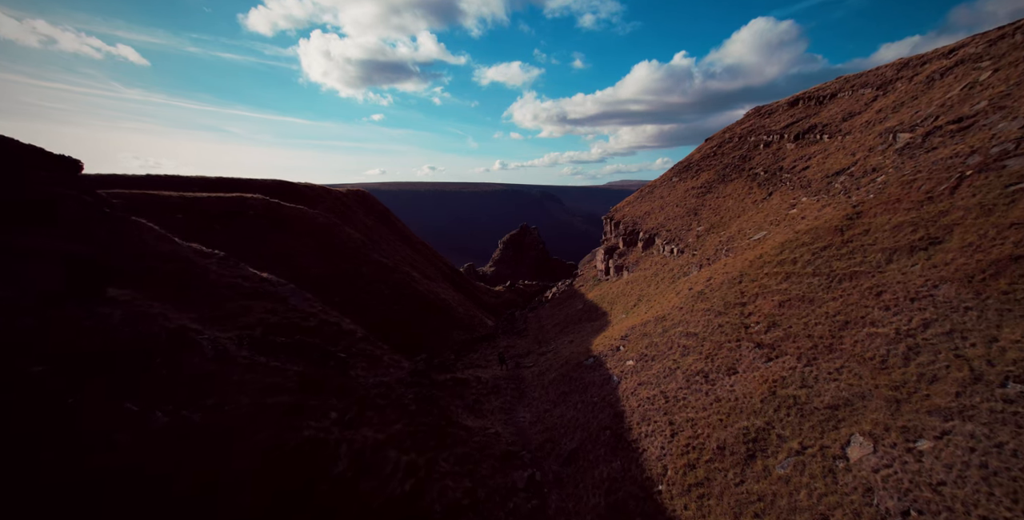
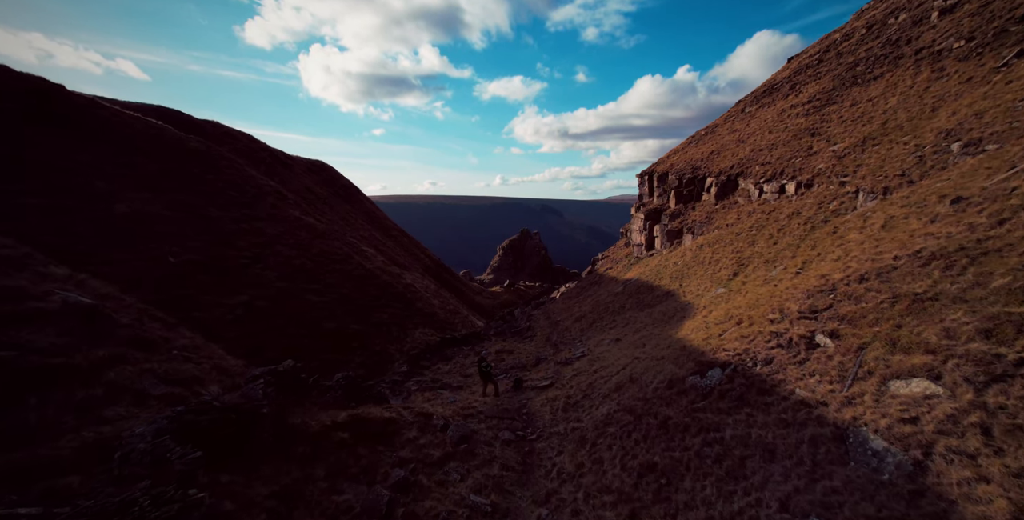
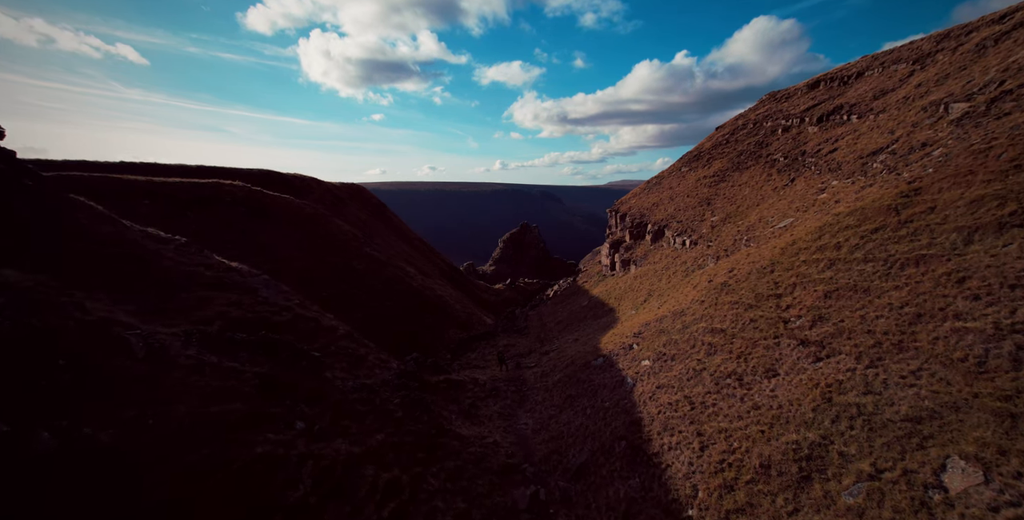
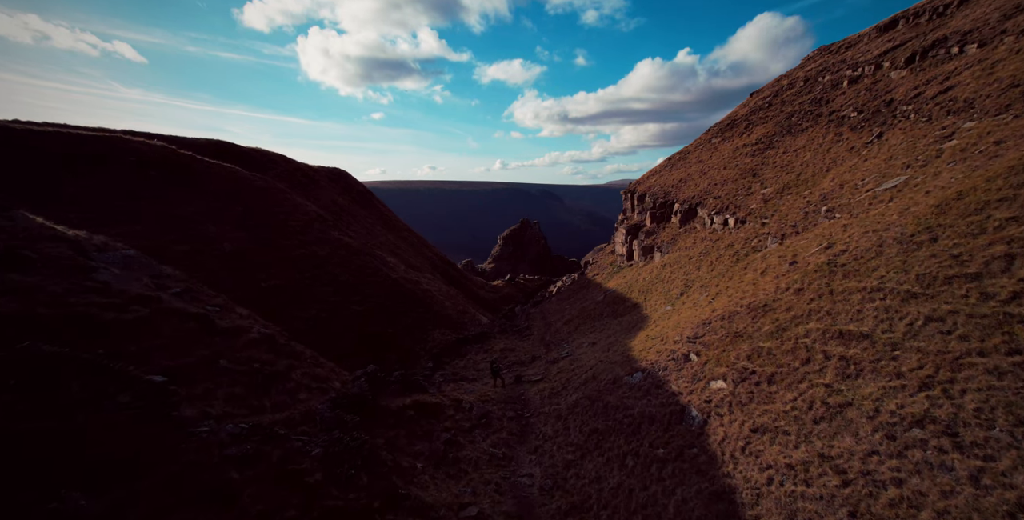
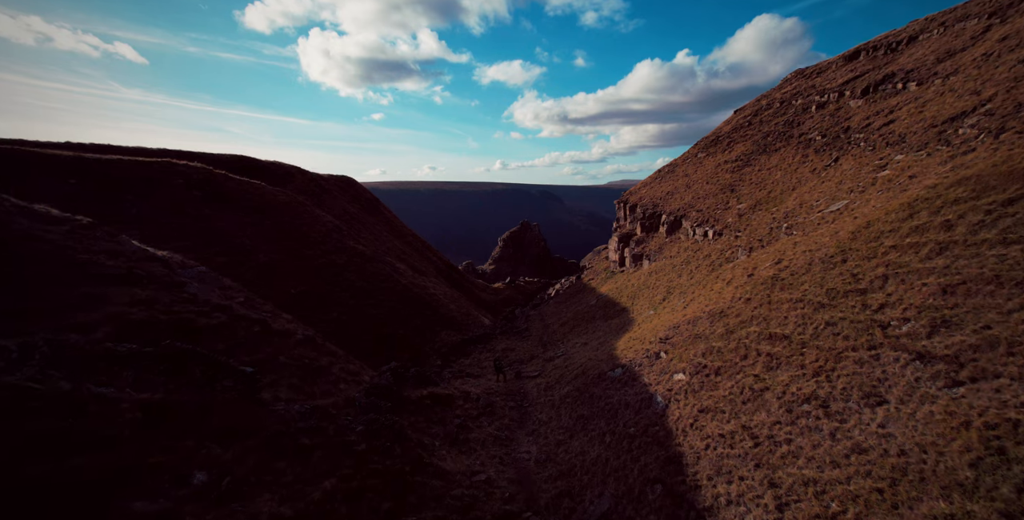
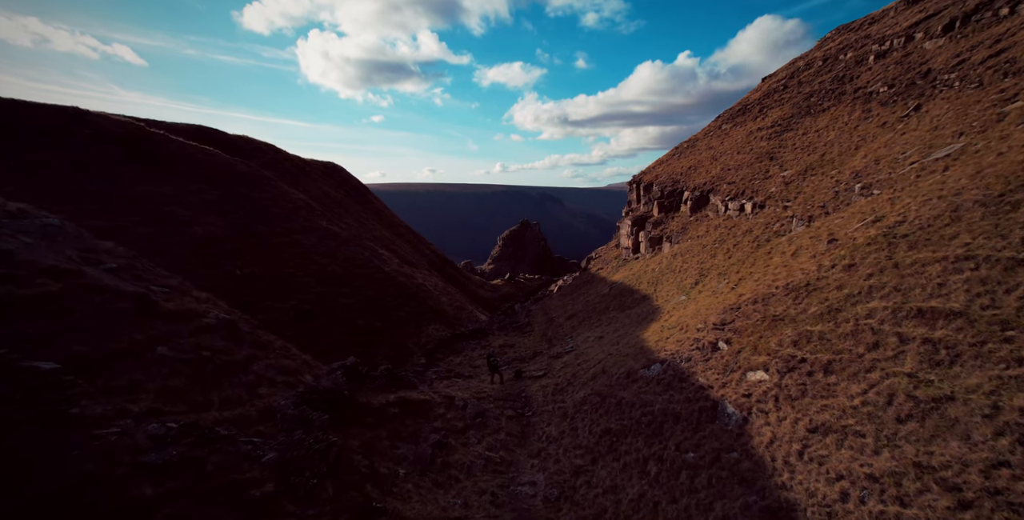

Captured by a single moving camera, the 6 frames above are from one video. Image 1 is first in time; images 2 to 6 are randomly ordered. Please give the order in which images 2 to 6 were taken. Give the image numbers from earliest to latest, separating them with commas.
3, 5, 4, 6, 2
